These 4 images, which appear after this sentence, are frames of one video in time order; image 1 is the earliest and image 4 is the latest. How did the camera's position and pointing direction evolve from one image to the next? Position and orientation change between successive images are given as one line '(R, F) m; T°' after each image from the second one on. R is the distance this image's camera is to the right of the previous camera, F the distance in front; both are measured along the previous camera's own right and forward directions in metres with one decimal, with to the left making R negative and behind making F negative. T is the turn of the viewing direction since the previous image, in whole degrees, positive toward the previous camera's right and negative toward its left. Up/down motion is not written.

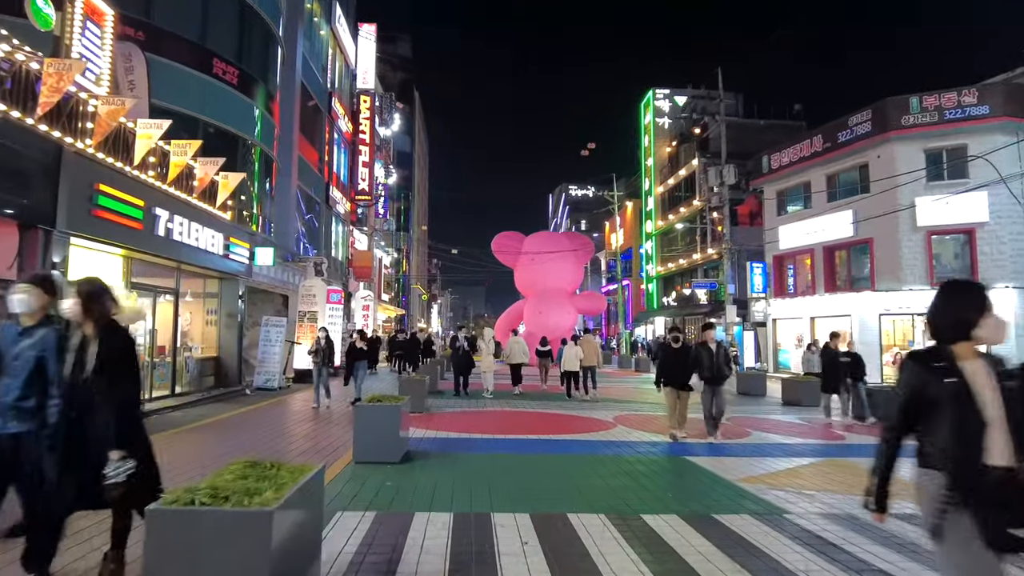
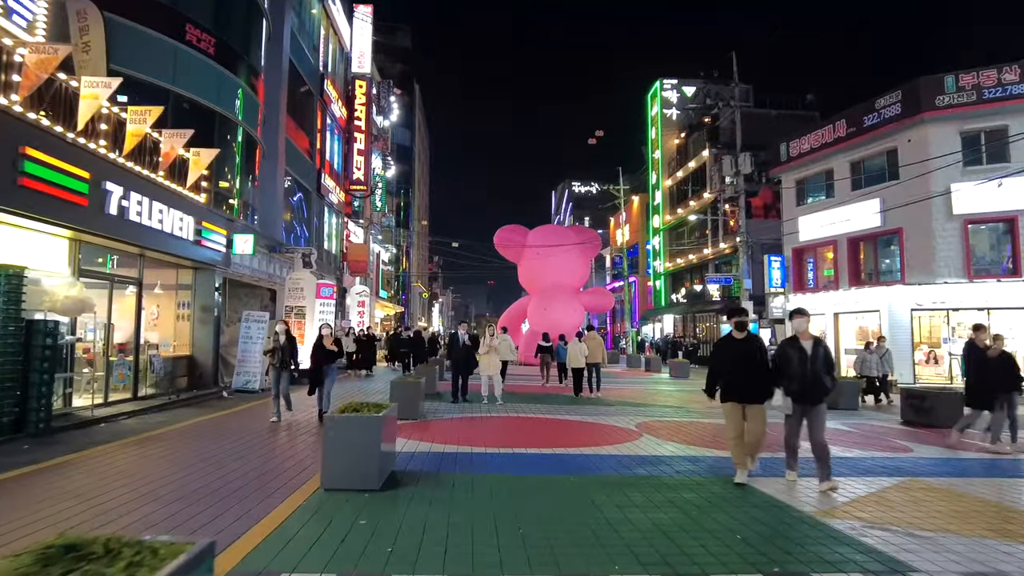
(-0.1, +1.5) m; 0°
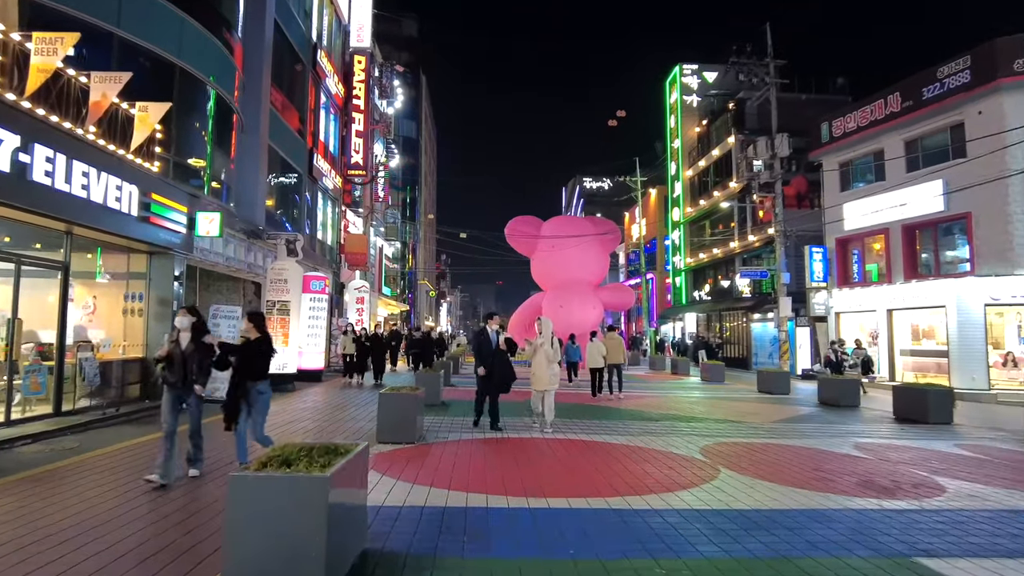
(-0.2, +2.4) m; -1°
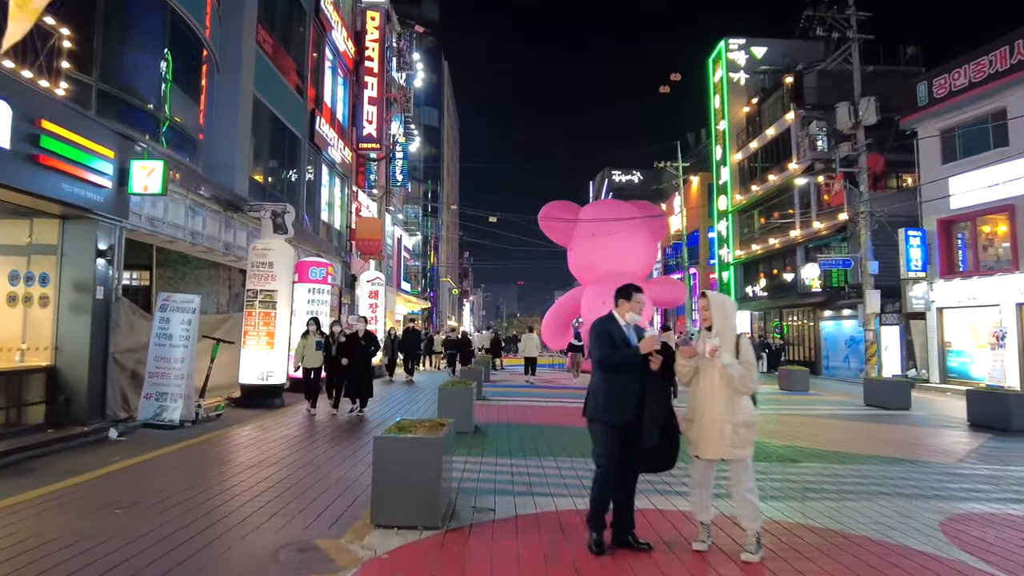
(-0.5, +3.6) m; -2°
